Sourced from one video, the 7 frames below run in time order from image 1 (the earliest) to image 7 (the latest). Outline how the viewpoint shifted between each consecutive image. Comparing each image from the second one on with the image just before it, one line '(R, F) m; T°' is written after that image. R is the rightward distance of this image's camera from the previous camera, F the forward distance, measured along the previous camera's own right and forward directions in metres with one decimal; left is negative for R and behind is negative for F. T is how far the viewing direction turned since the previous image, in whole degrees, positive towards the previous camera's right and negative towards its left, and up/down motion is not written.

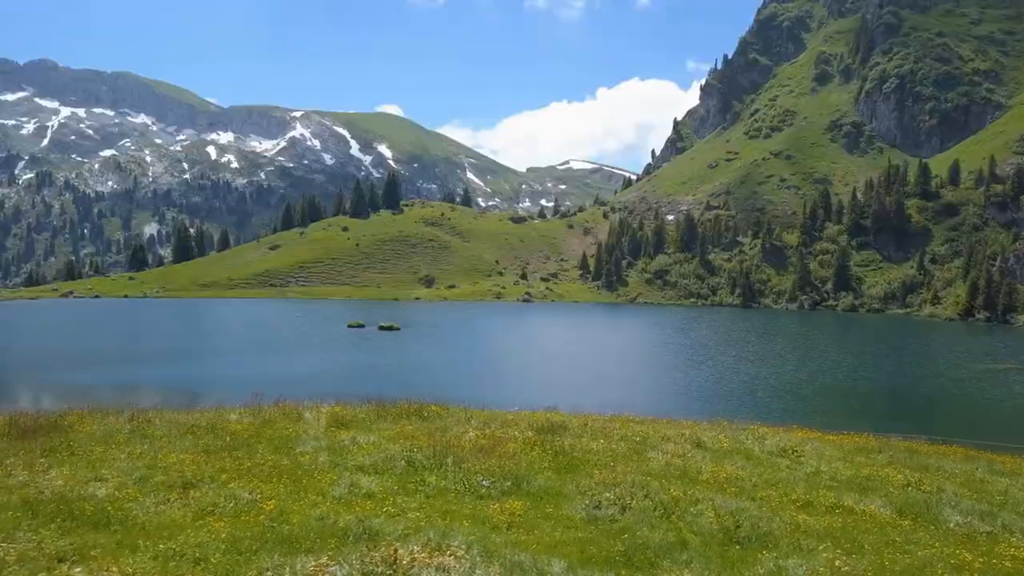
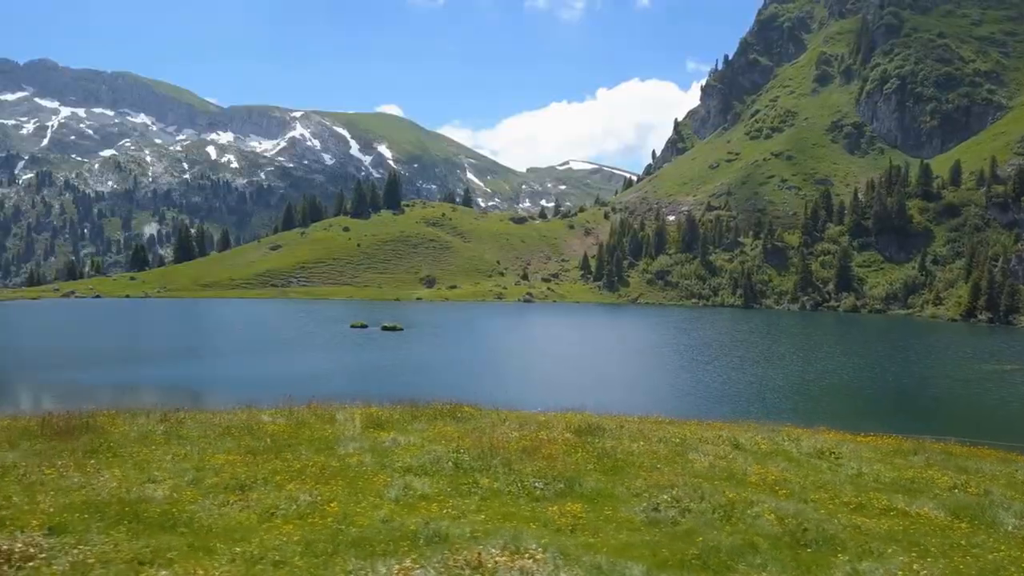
(-0.6, 0.0) m; 0°
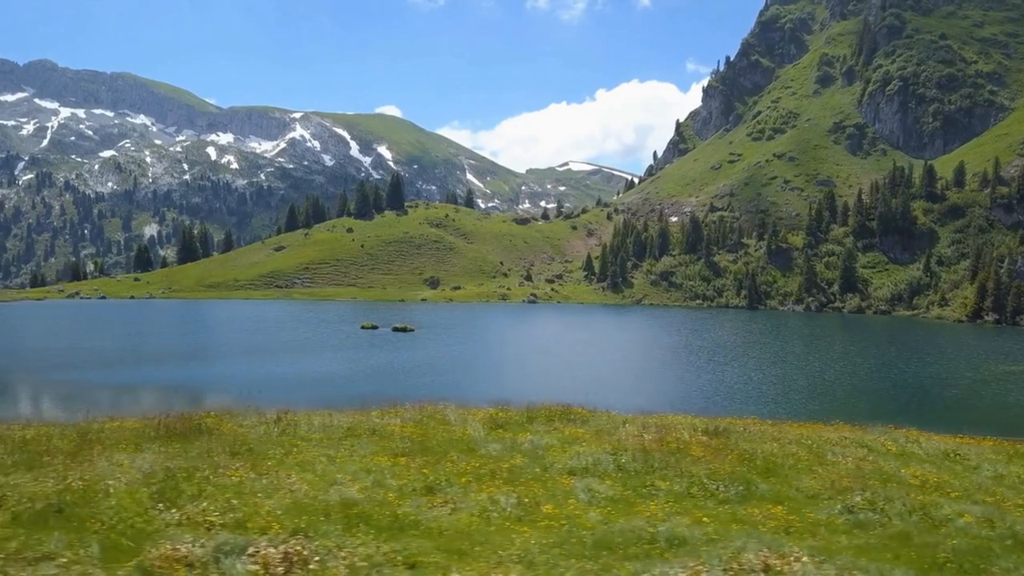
(-2.0, 0.0) m; 0°
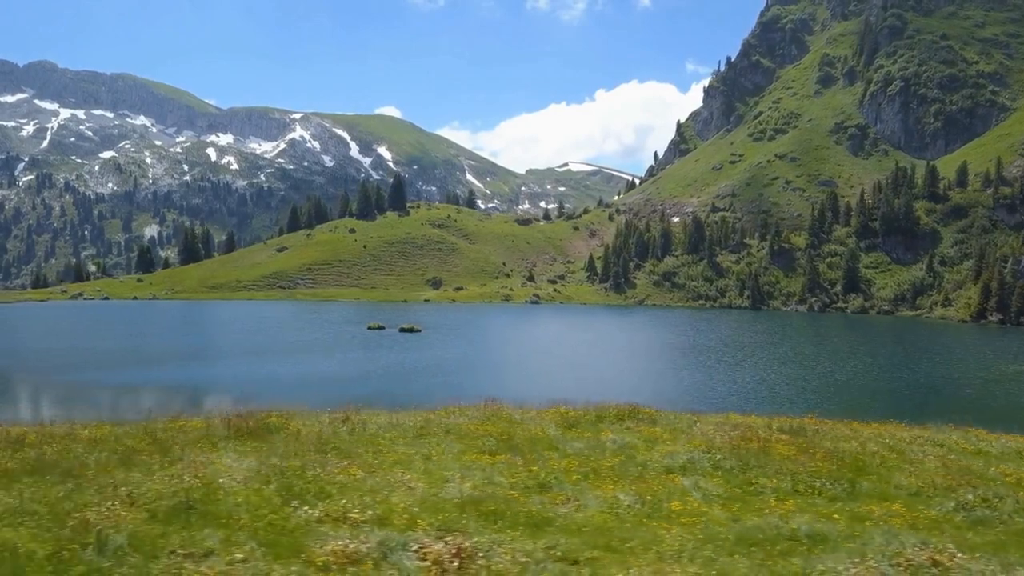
(-1.2, 0.0) m; 0°
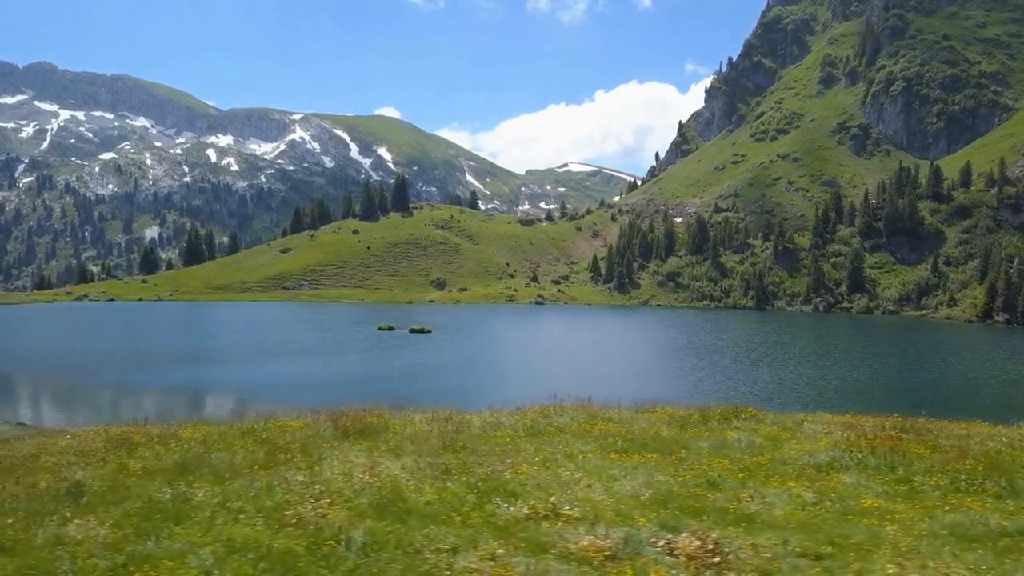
(-1.8, -0.1) m; 0°
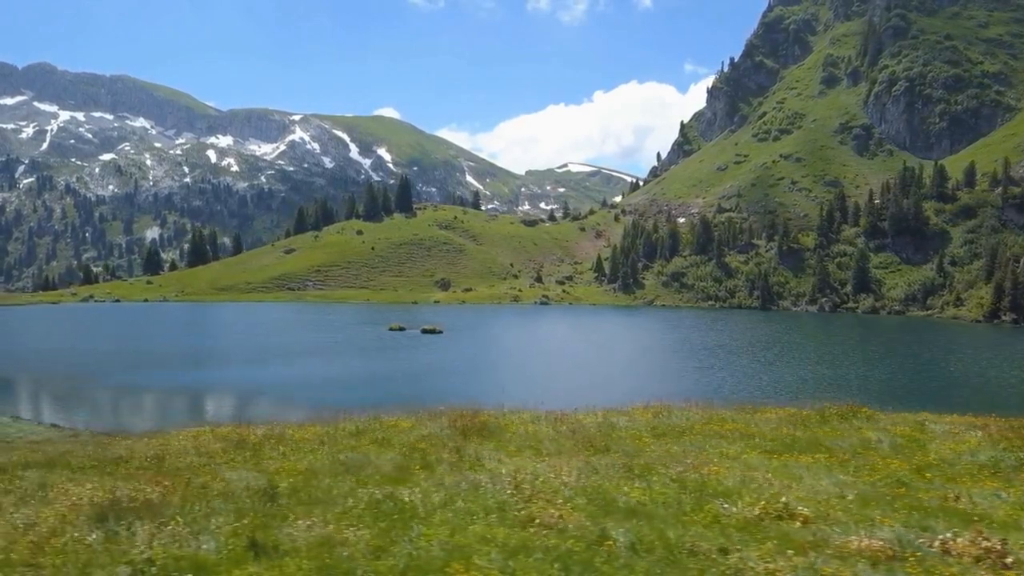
(-2.1, 0.0) m; 0°
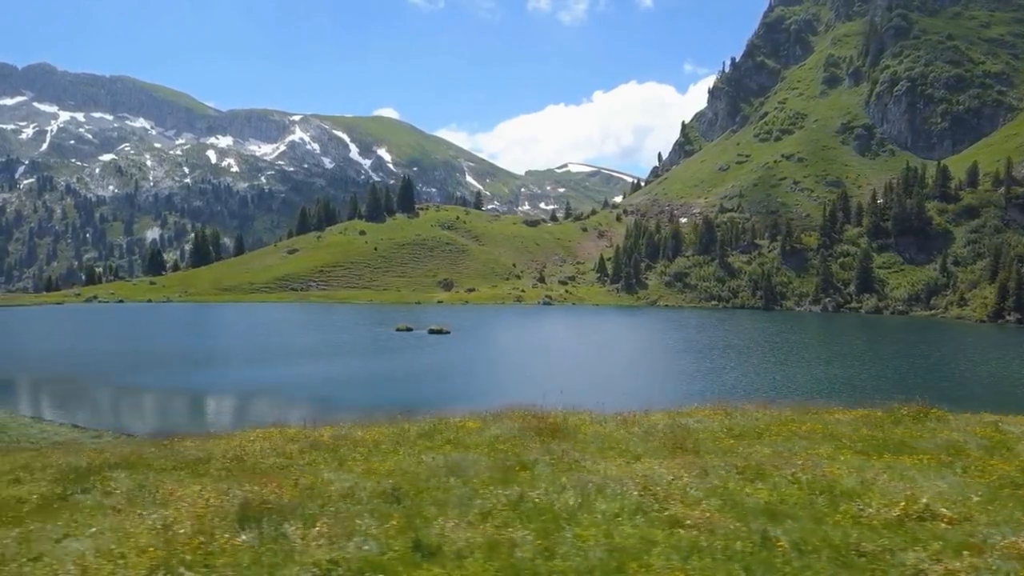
(-1.3, 0.0) m; 0°
